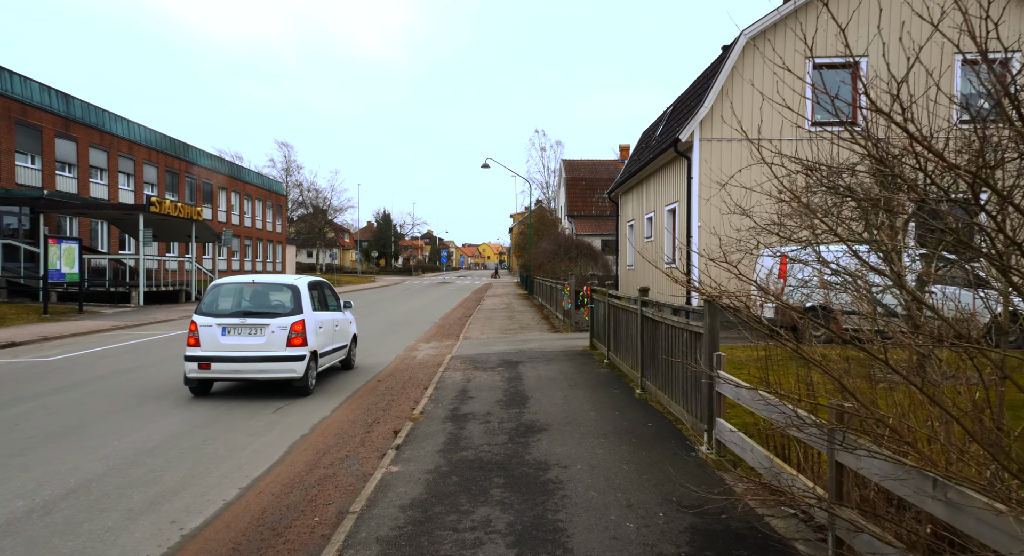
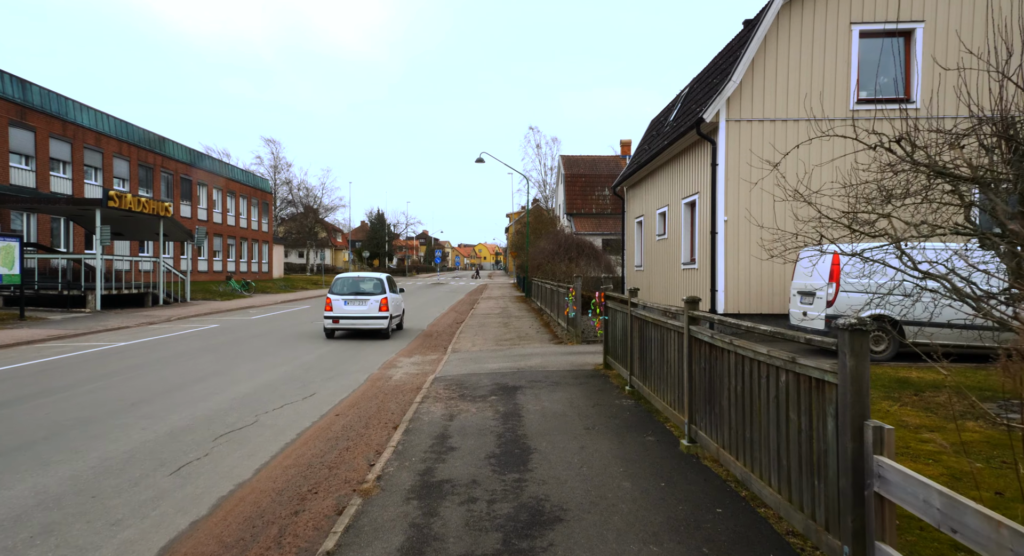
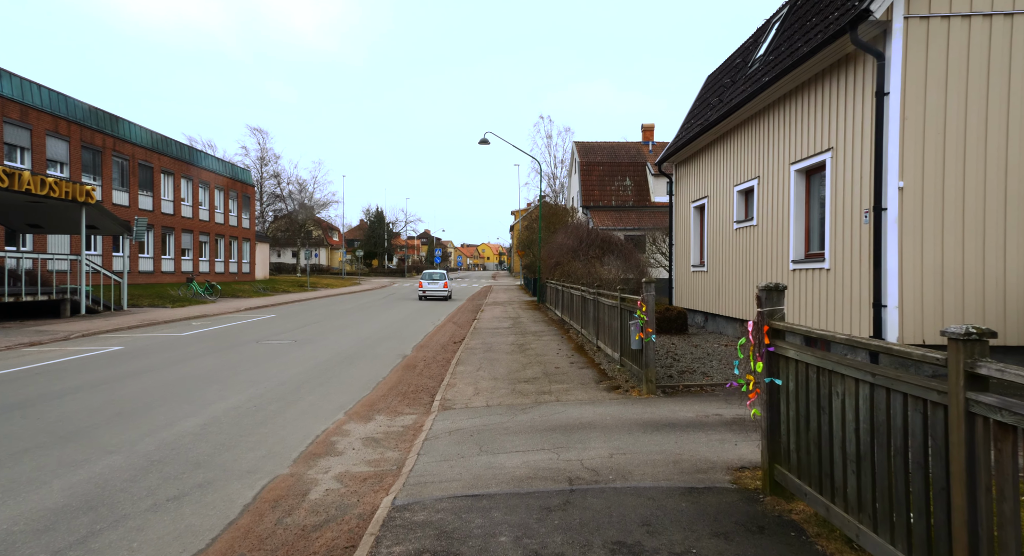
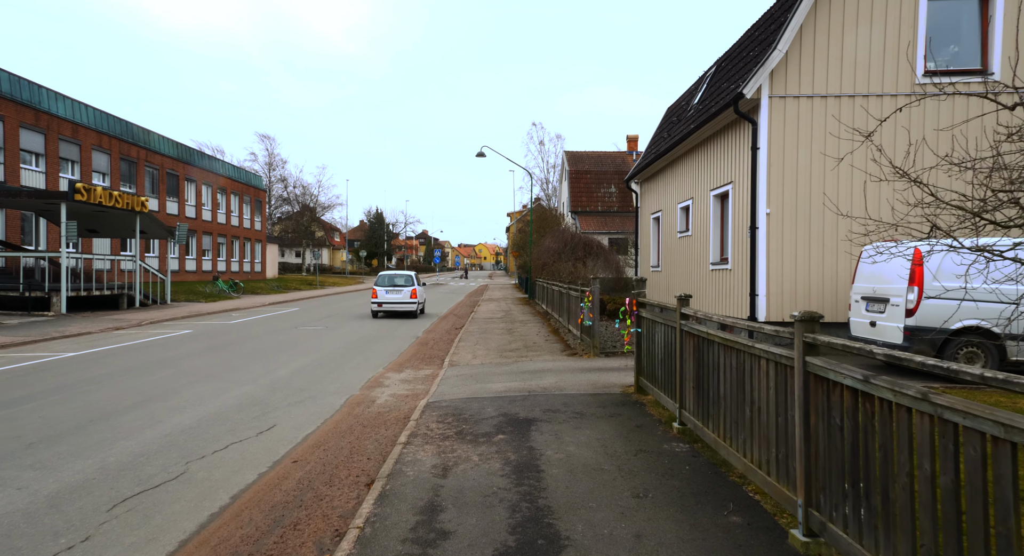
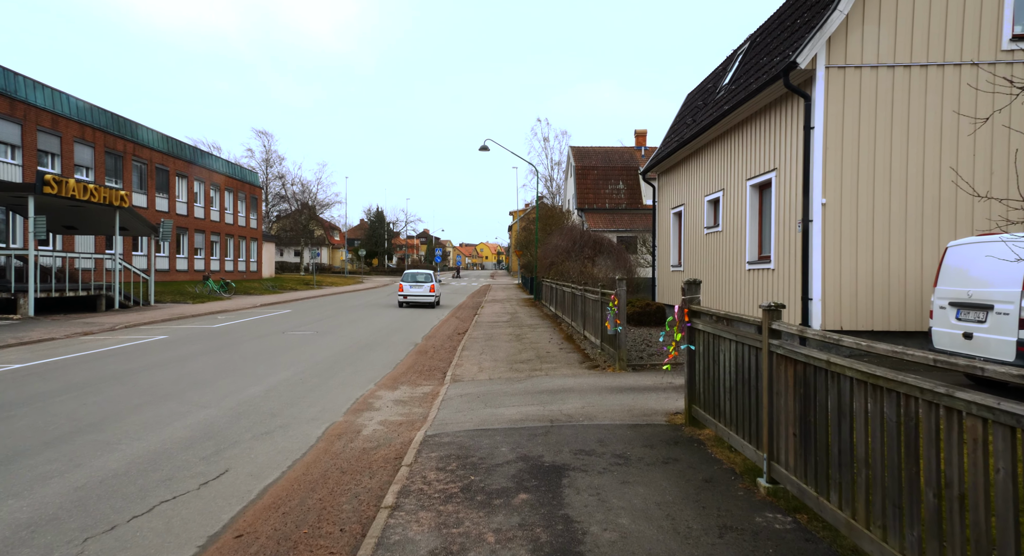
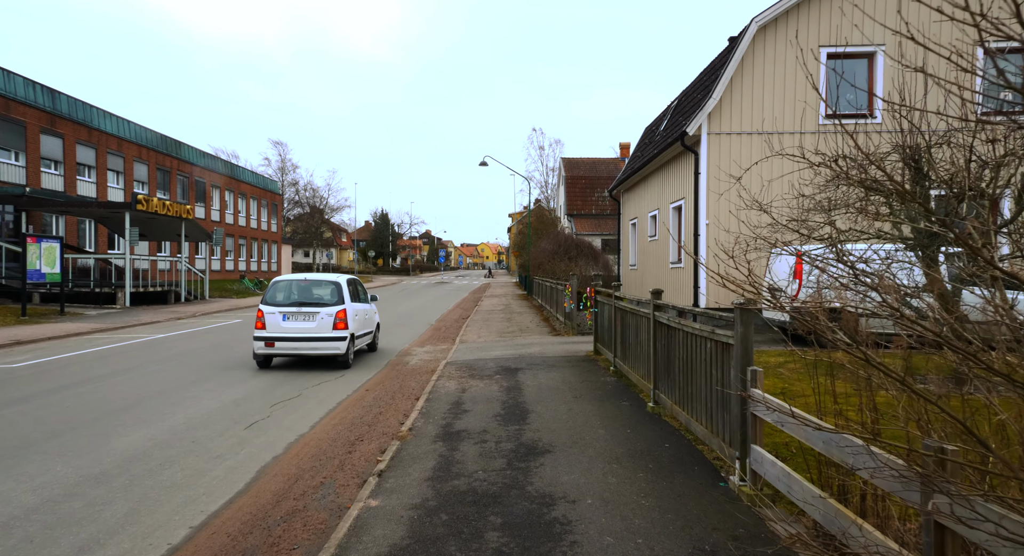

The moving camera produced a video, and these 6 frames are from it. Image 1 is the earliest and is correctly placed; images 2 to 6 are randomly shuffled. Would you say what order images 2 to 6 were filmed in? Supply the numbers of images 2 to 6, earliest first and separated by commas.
6, 2, 4, 5, 3
